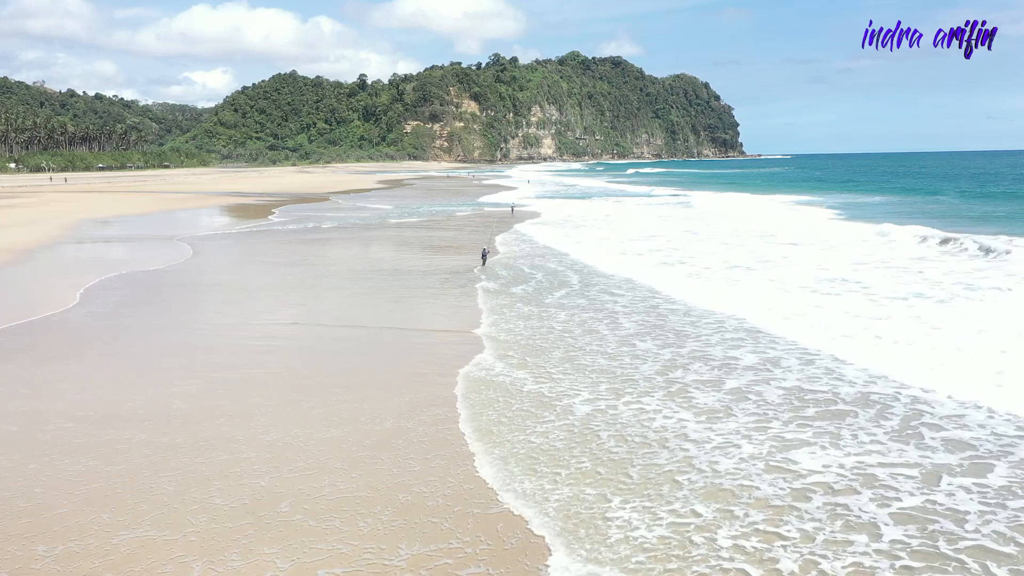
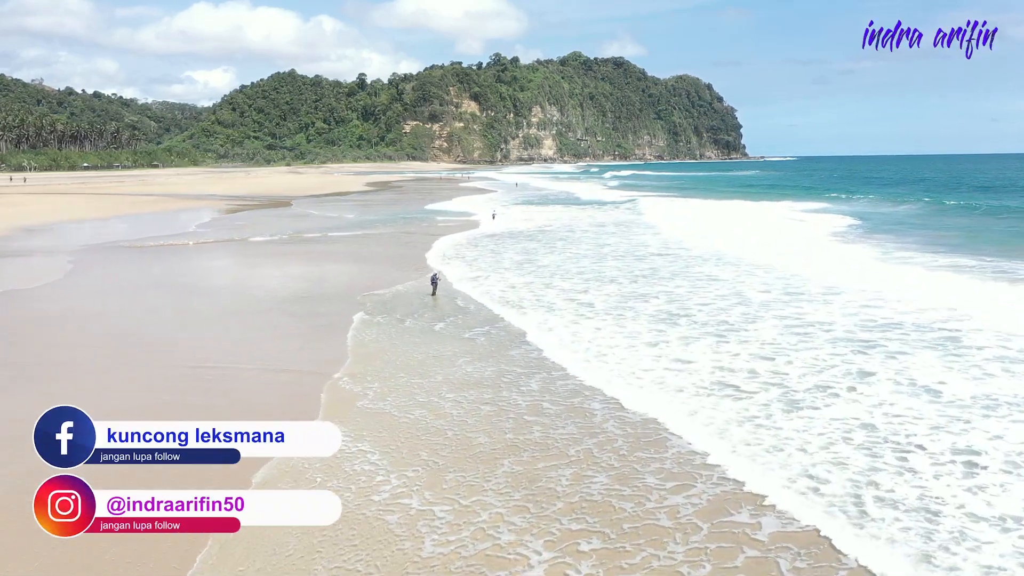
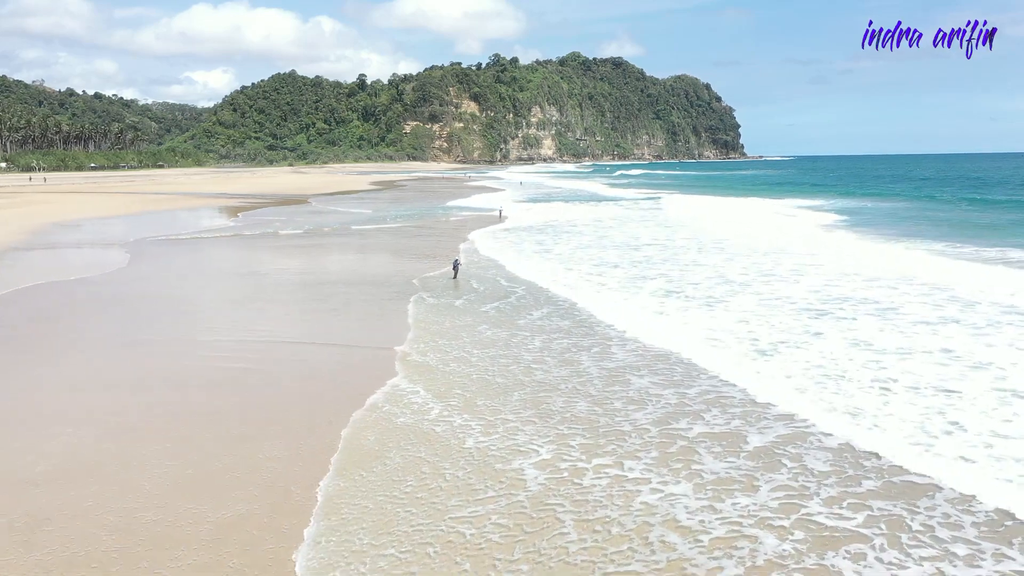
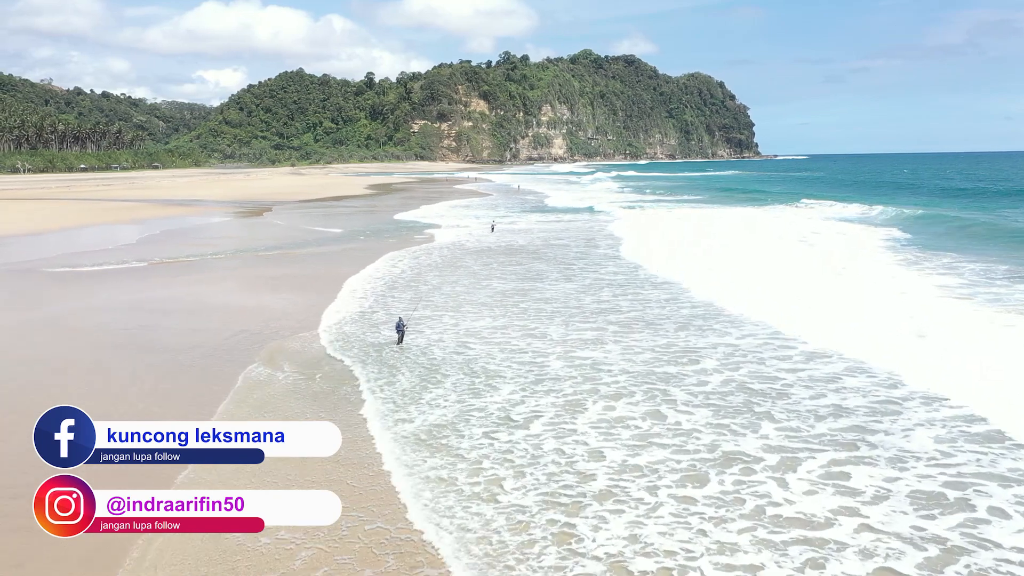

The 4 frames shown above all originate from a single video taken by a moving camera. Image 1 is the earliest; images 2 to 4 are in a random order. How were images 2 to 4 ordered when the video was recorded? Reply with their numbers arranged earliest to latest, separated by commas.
3, 2, 4
